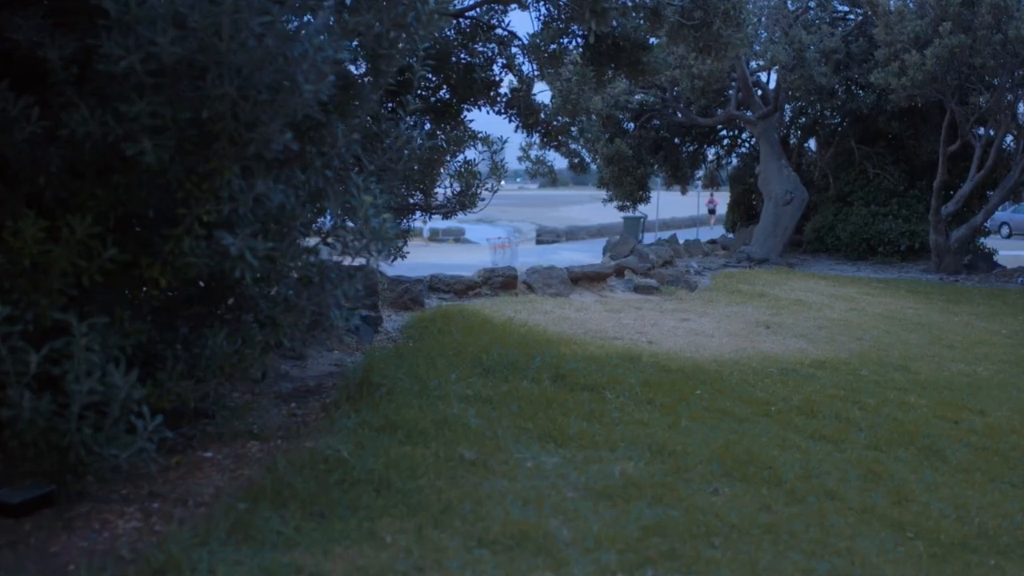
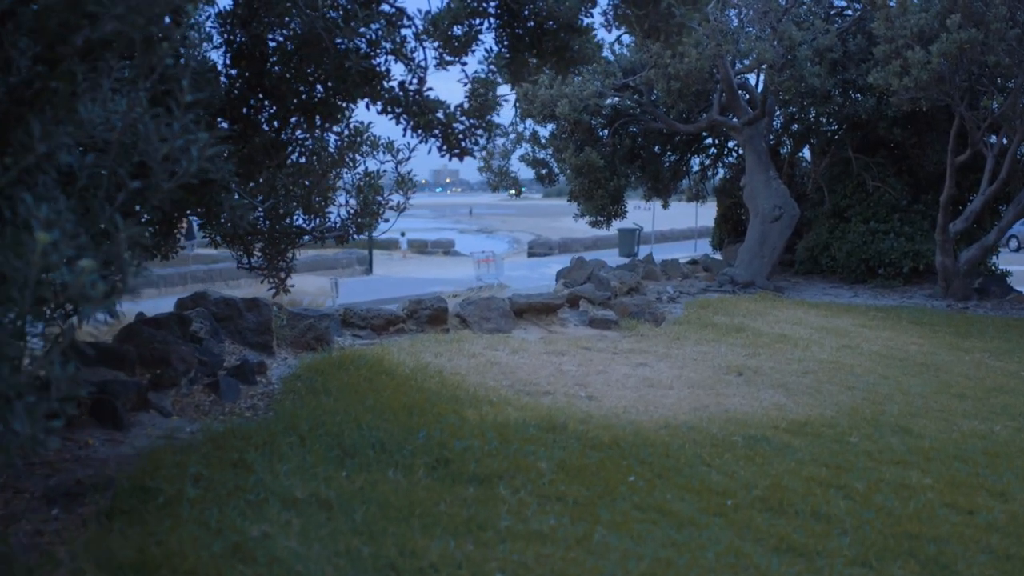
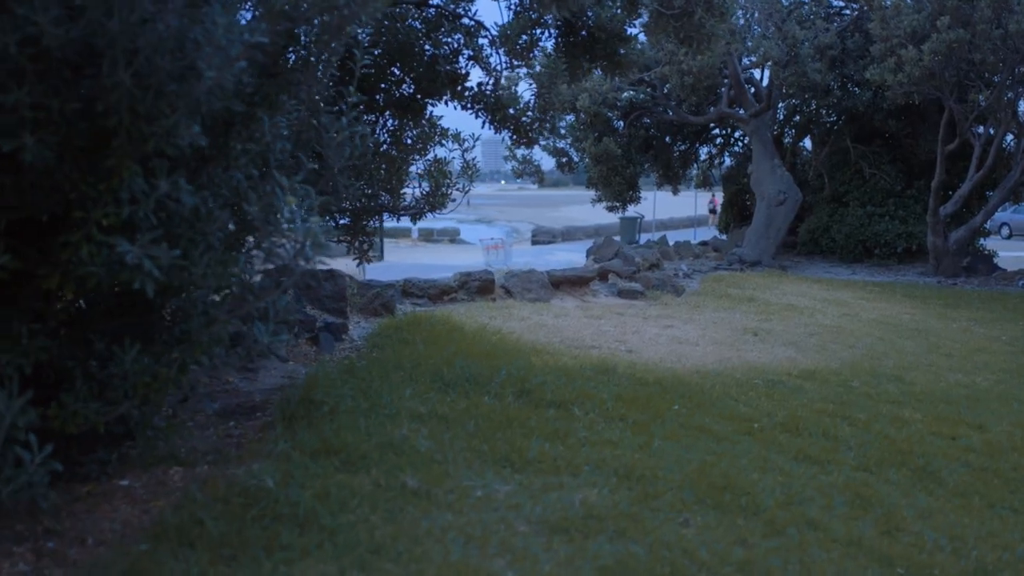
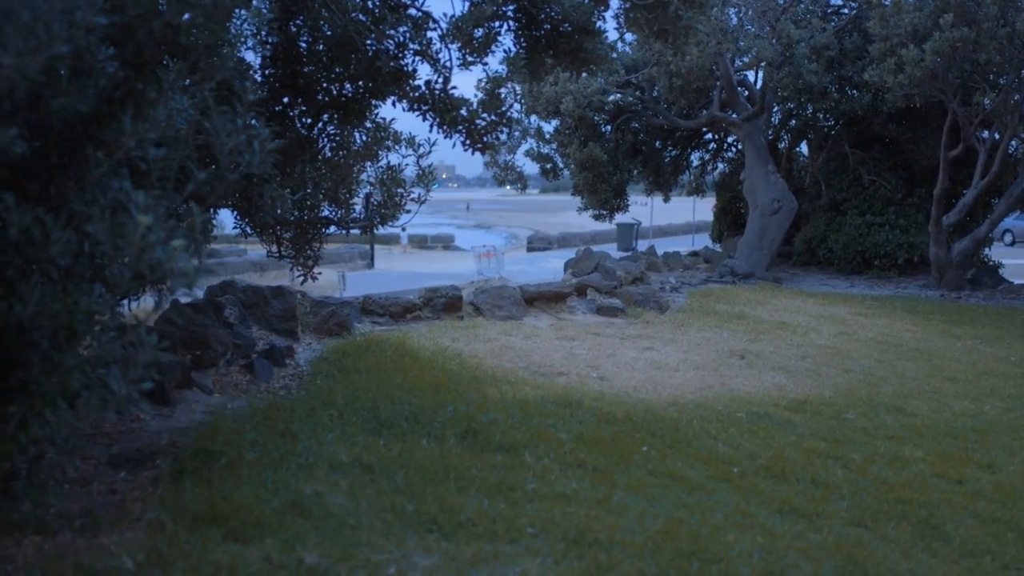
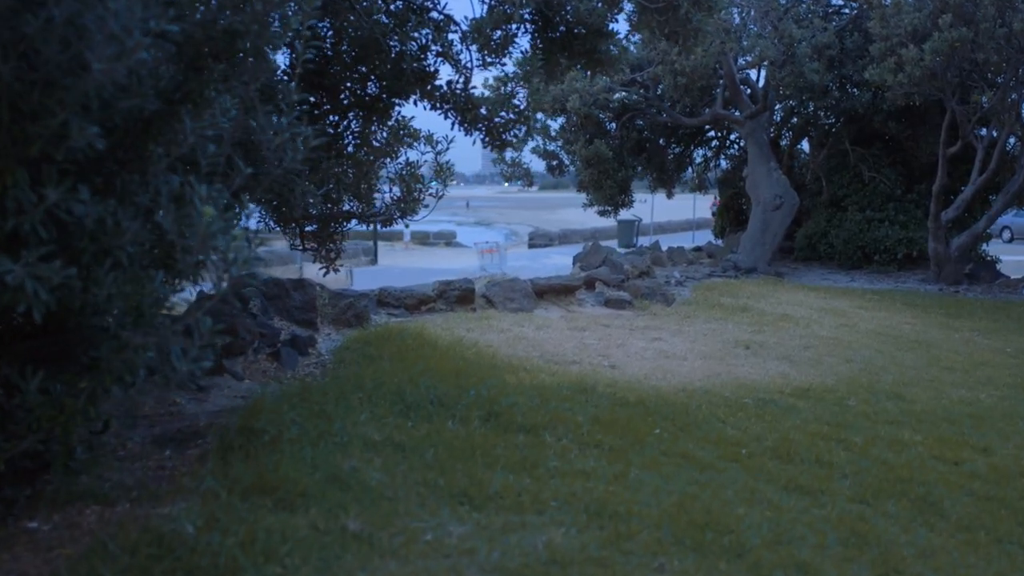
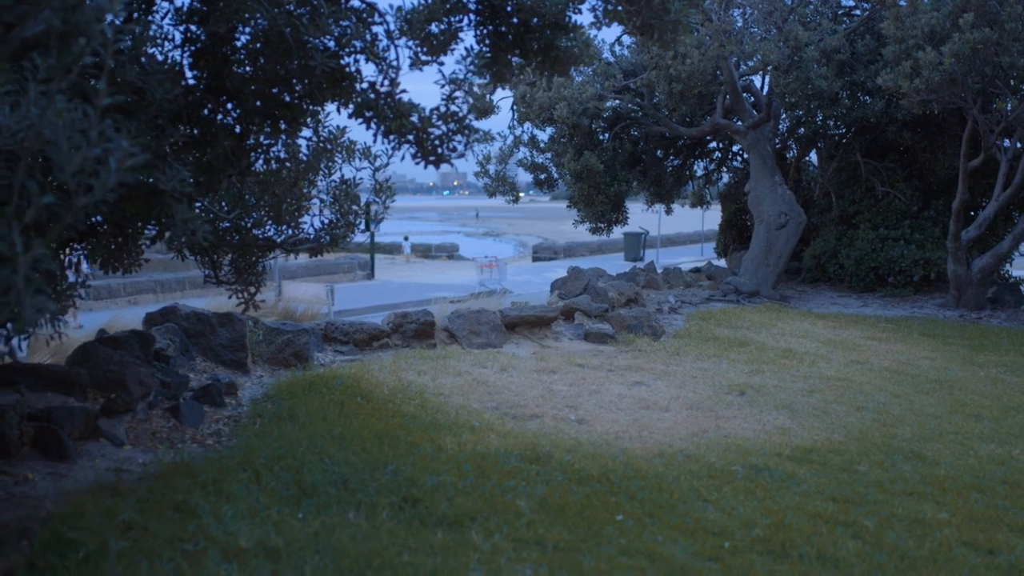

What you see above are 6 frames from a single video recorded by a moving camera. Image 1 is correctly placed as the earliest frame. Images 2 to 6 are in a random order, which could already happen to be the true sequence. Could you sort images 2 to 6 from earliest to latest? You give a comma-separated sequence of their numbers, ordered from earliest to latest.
3, 5, 4, 2, 6
